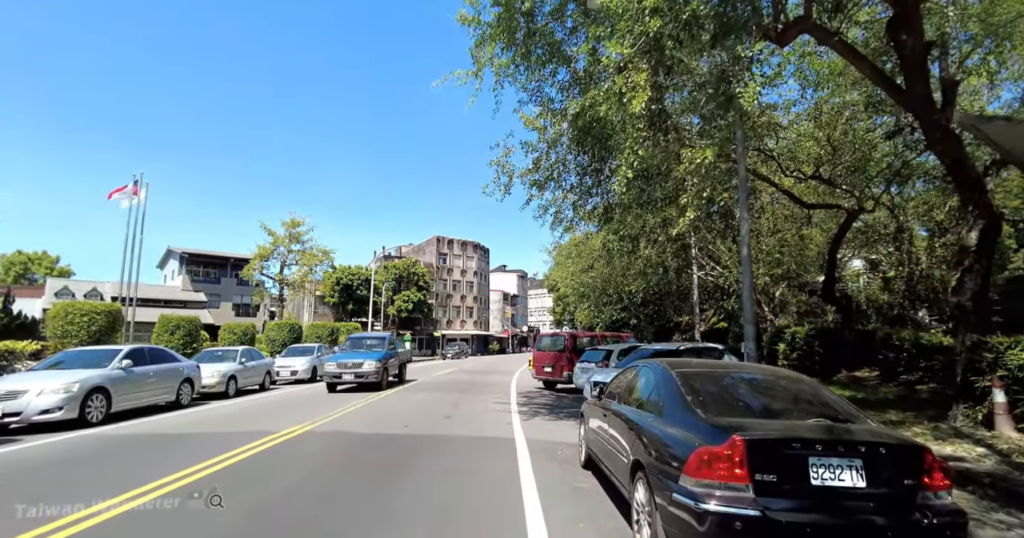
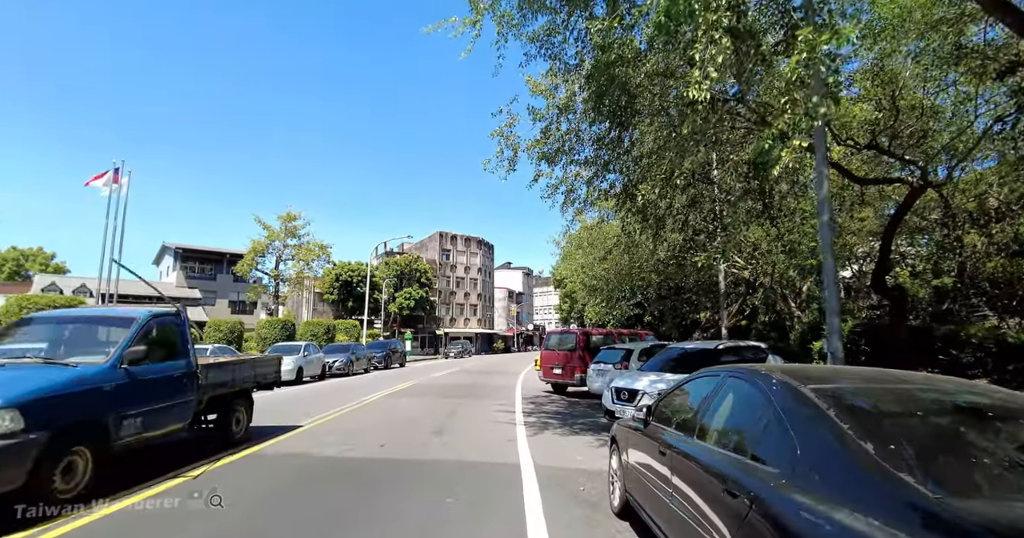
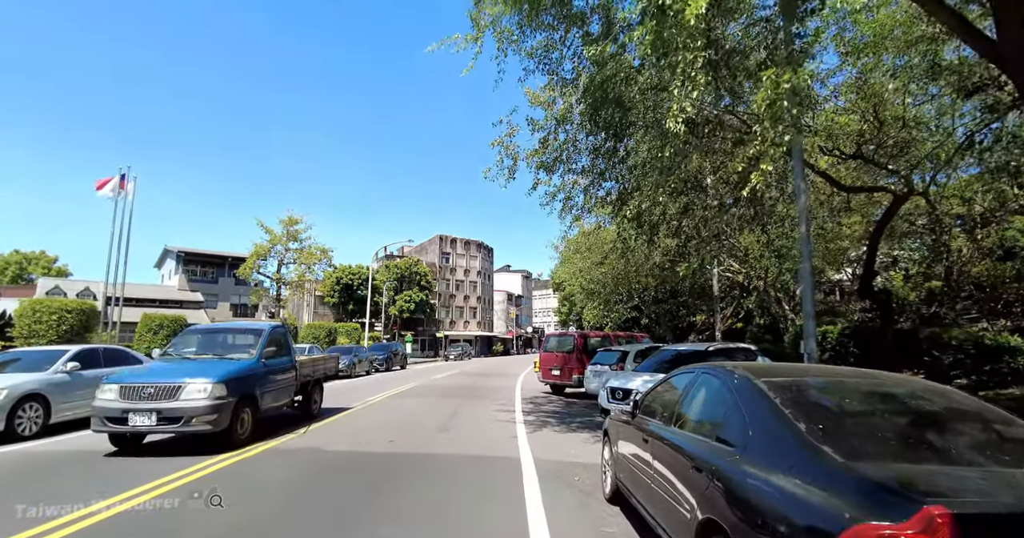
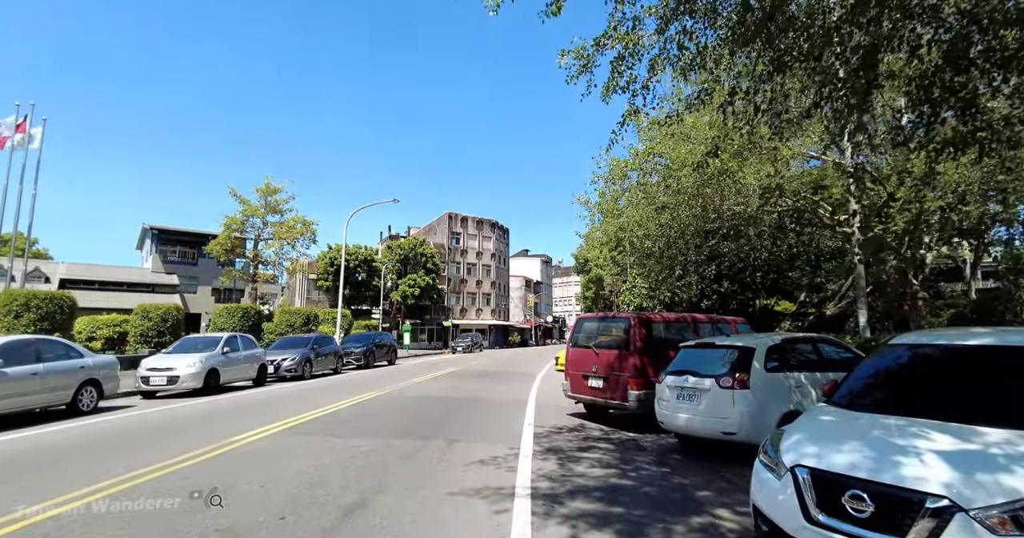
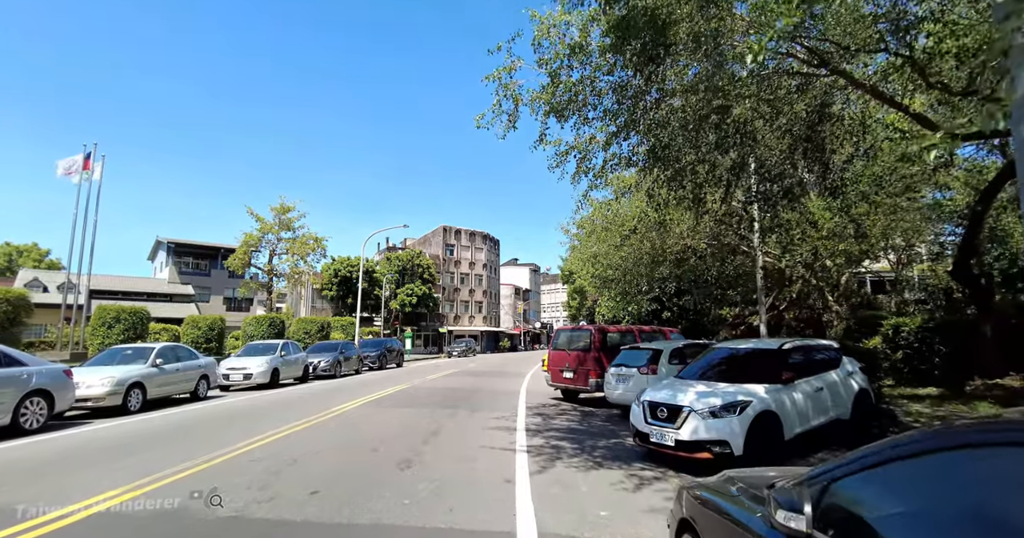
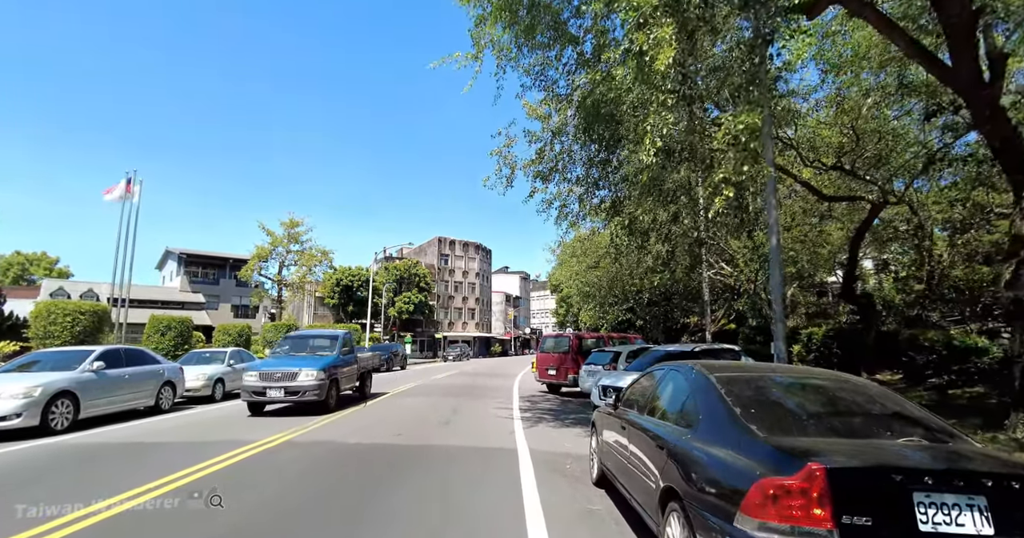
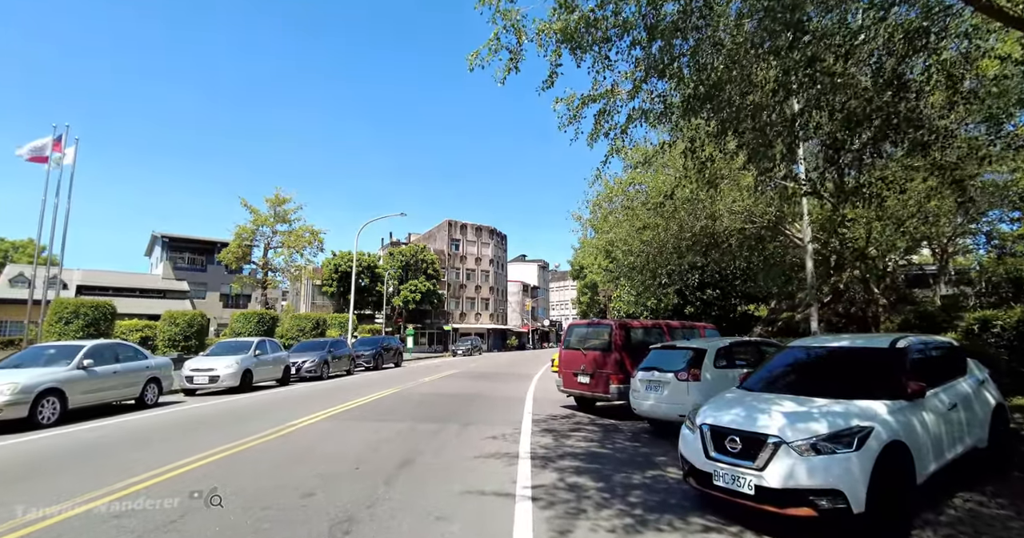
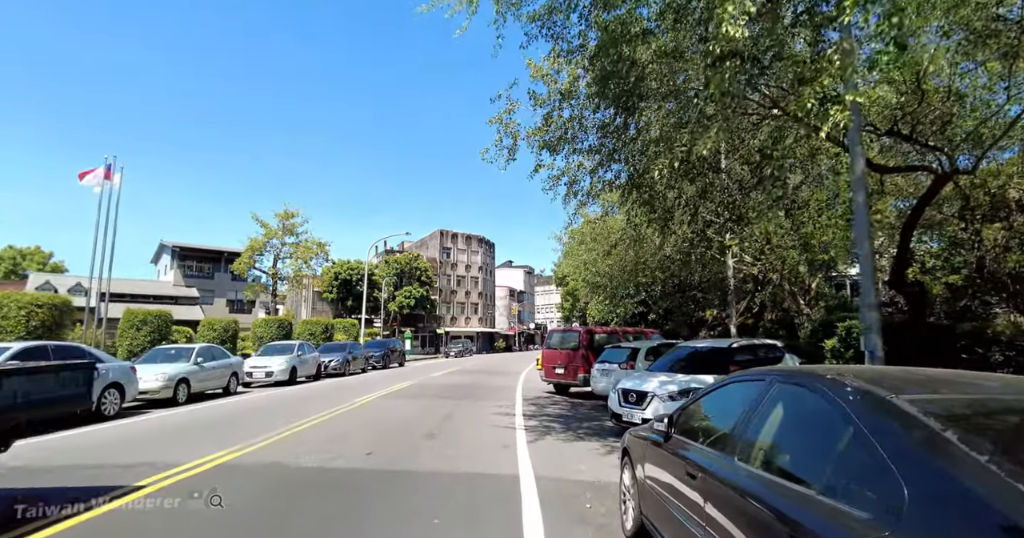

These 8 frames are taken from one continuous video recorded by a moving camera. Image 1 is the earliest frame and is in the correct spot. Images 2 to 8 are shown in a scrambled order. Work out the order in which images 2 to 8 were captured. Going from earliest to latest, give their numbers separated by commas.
6, 3, 2, 8, 5, 7, 4
